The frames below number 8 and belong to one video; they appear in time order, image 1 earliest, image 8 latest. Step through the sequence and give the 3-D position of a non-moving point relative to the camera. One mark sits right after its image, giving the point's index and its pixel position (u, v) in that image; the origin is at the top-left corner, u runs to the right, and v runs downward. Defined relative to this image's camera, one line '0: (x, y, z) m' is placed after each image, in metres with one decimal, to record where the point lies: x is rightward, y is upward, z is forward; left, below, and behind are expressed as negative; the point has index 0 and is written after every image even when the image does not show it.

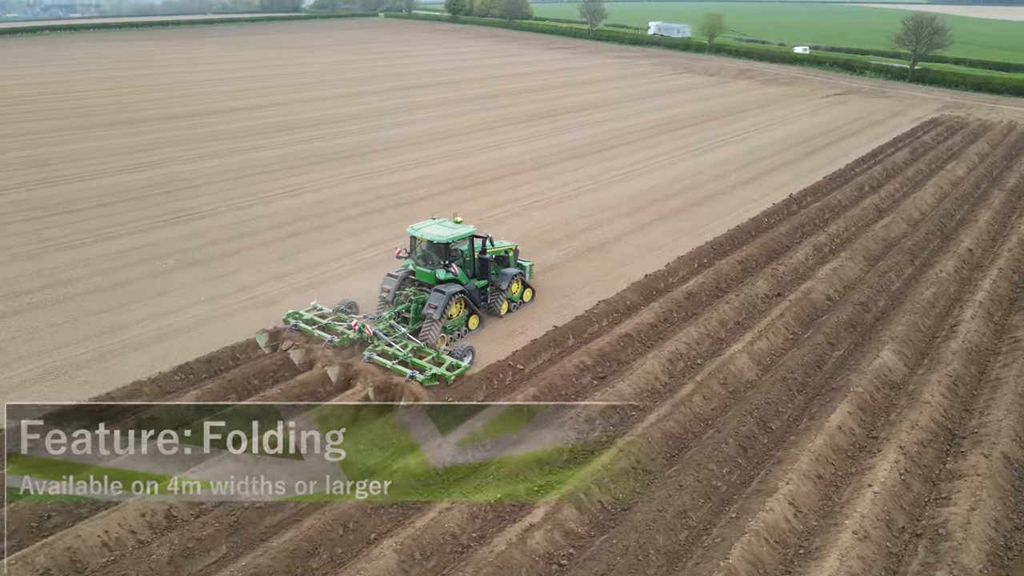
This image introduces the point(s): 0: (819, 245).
0: (+6.0, +0.9, +14.4) m
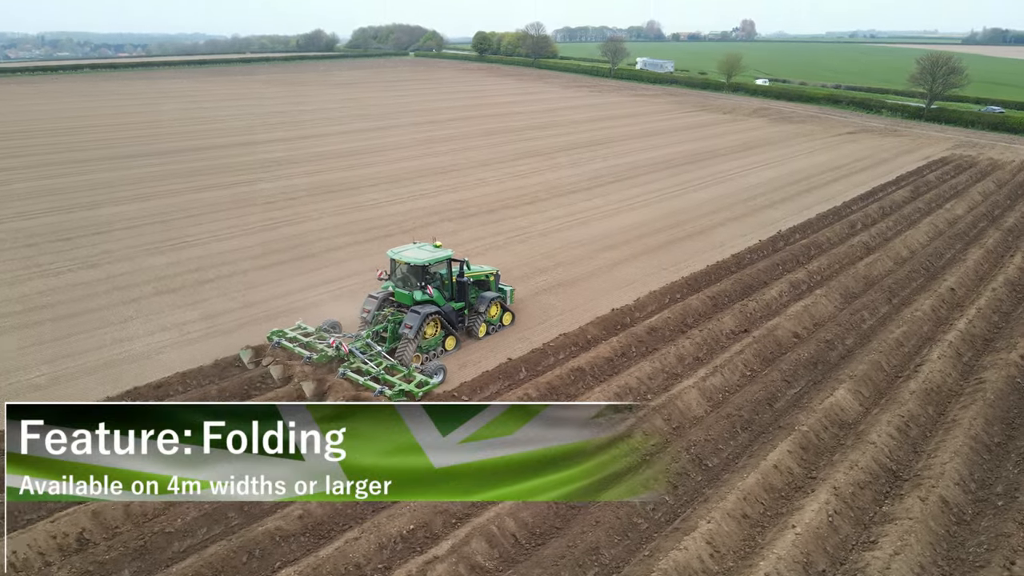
0: (+5.4, +0.1, +14.2) m
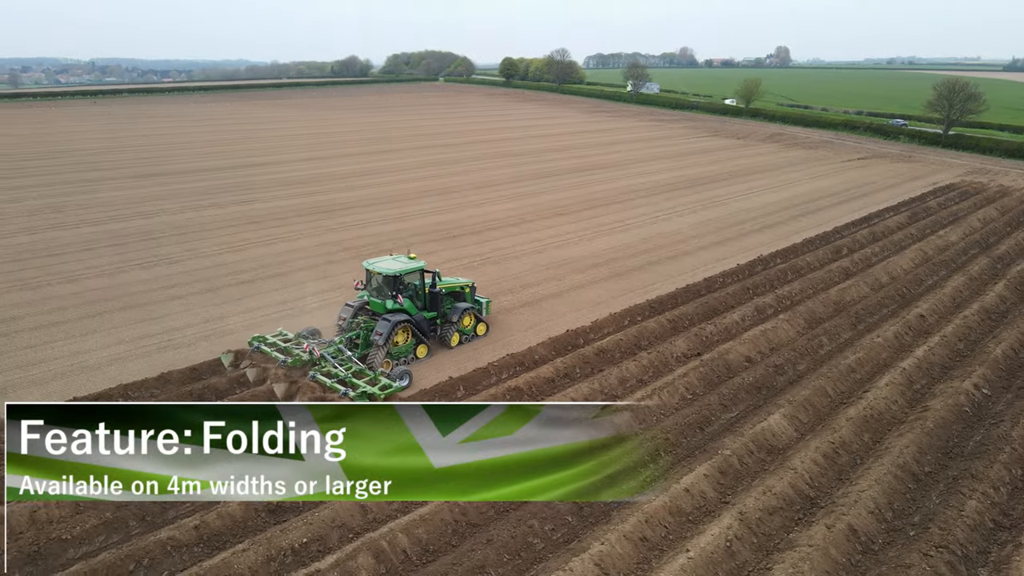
0: (+4.7, -0.3, +14.0) m
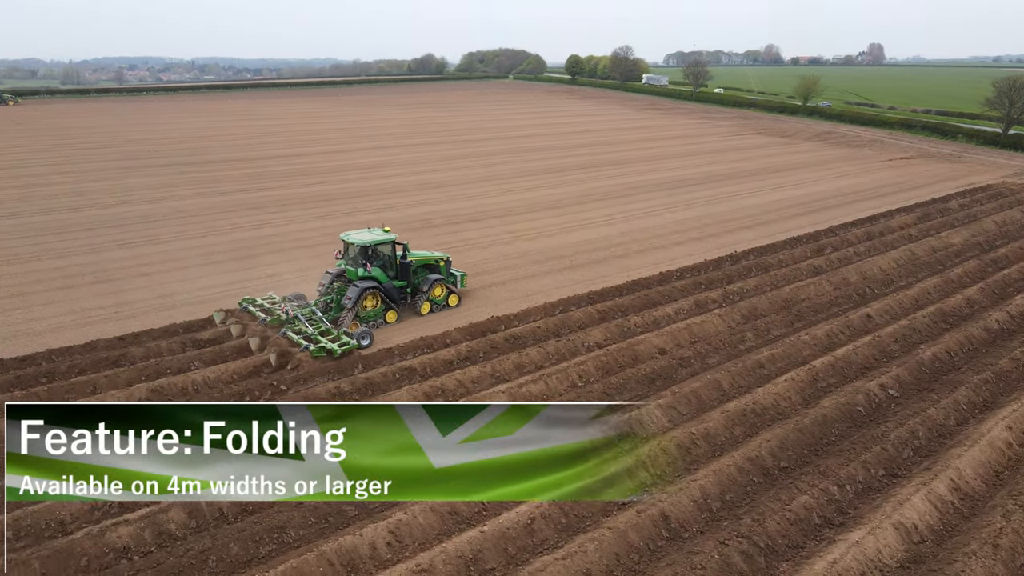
0: (+3.6, -0.2, +13.8) m
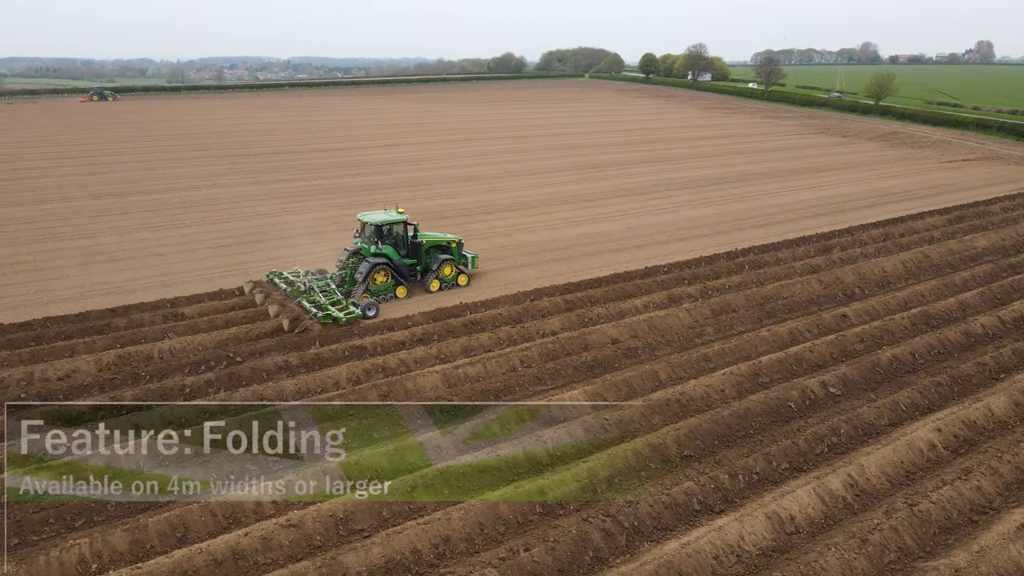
0: (+3.1, -0.1, +13.8) m
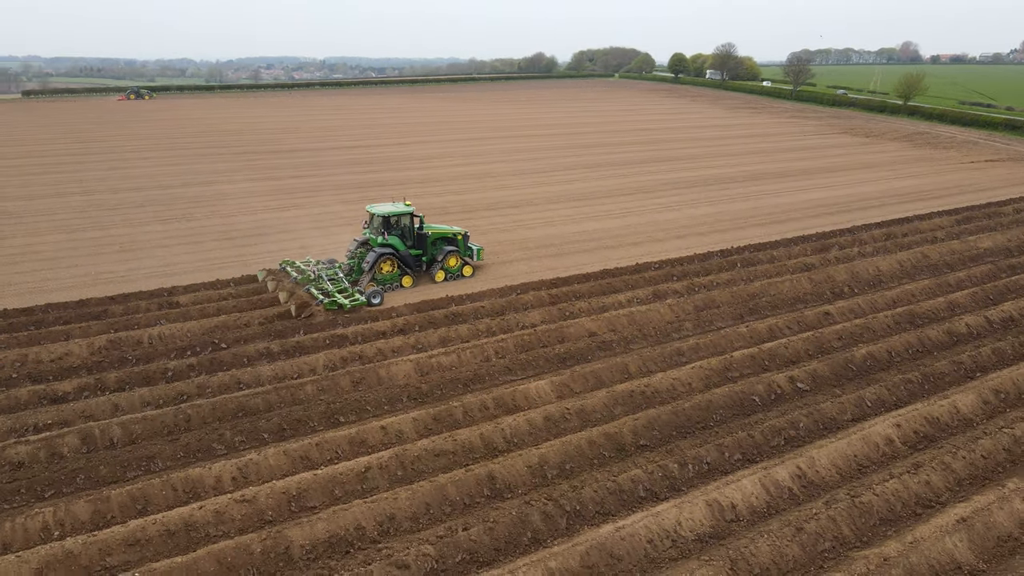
0: (+2.8, 0.0, +13.9) m
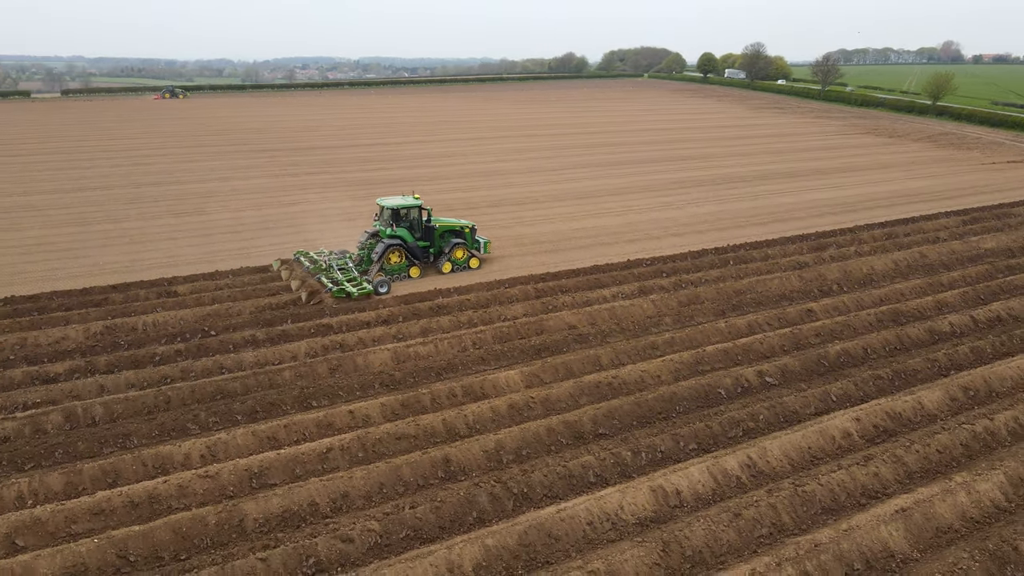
0: (+2.6, +0.1, +14.0) m
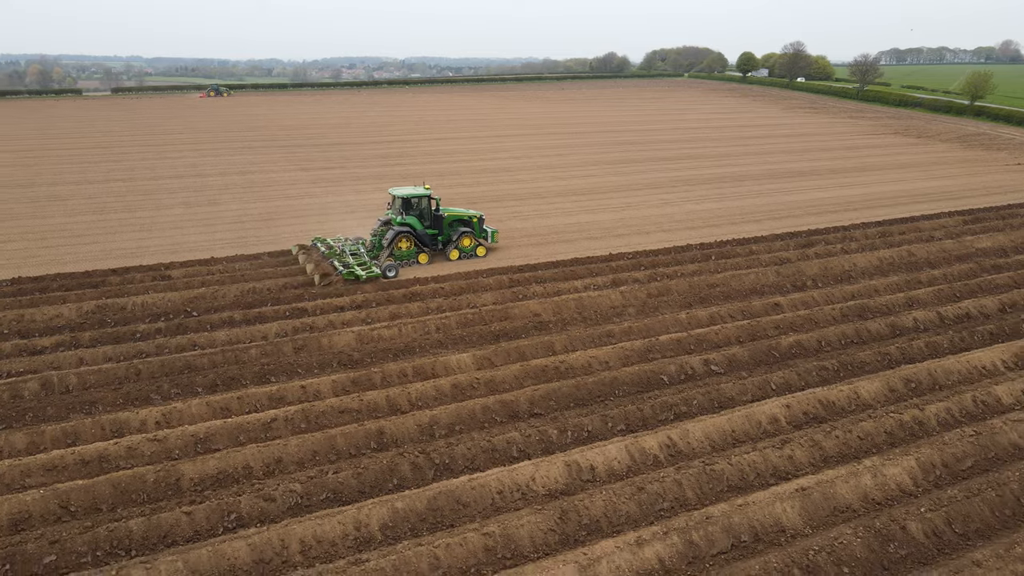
0: (+2.1, +0.2, +14.3) m
